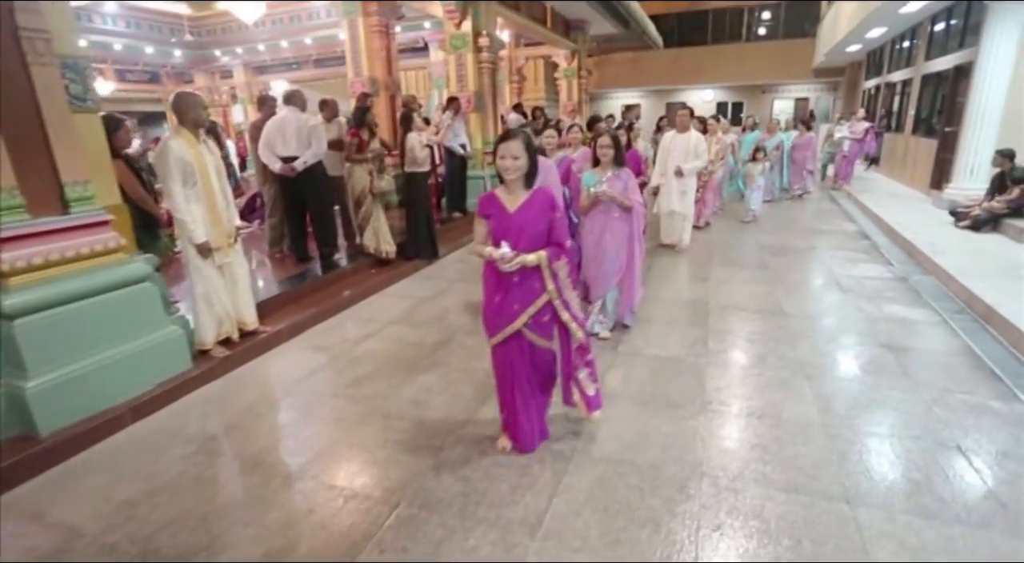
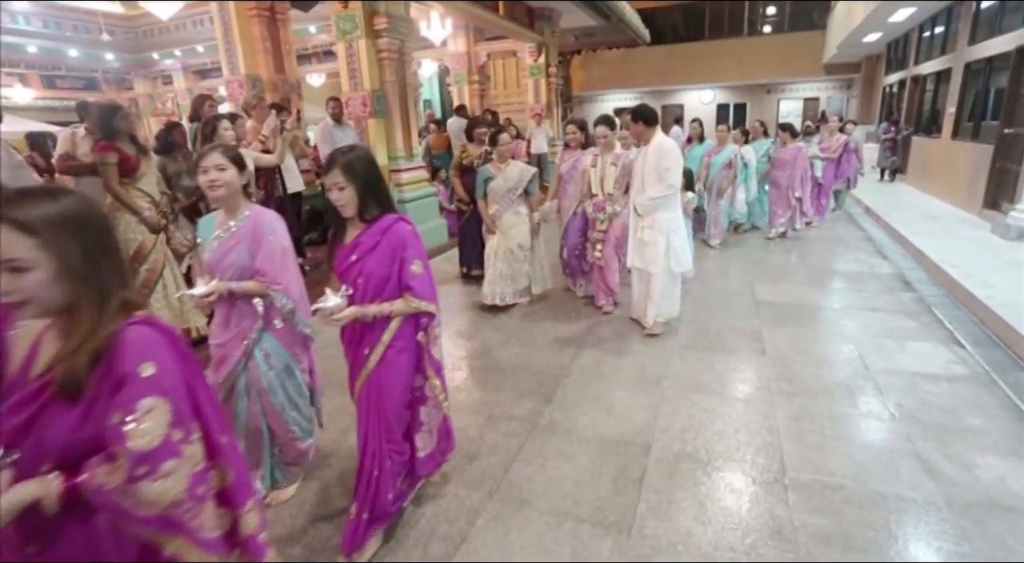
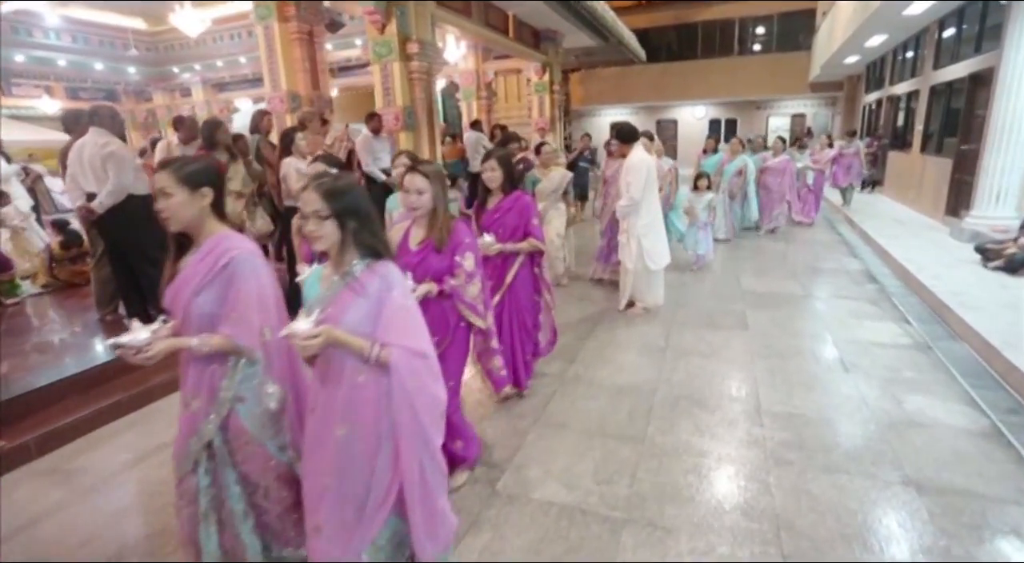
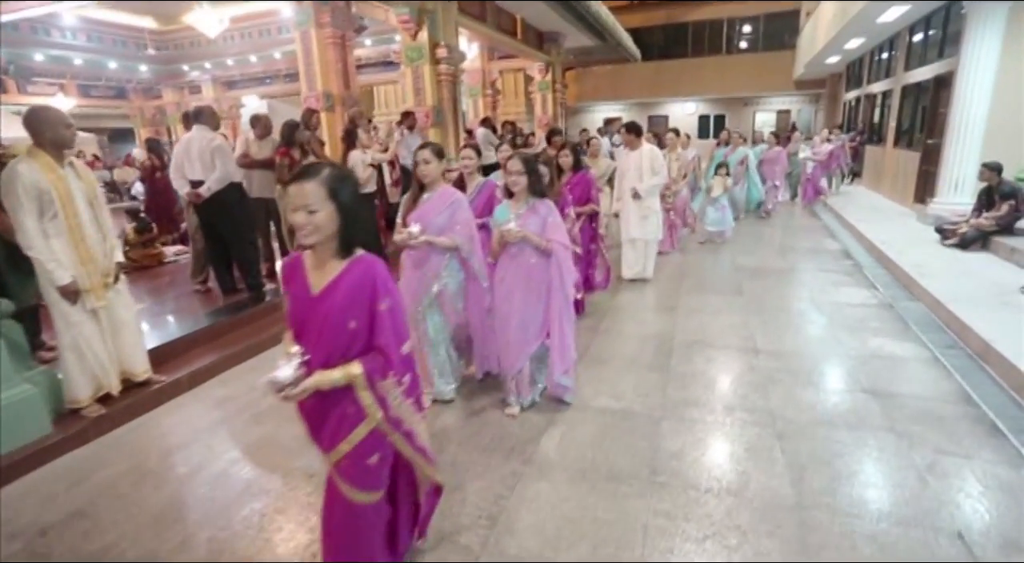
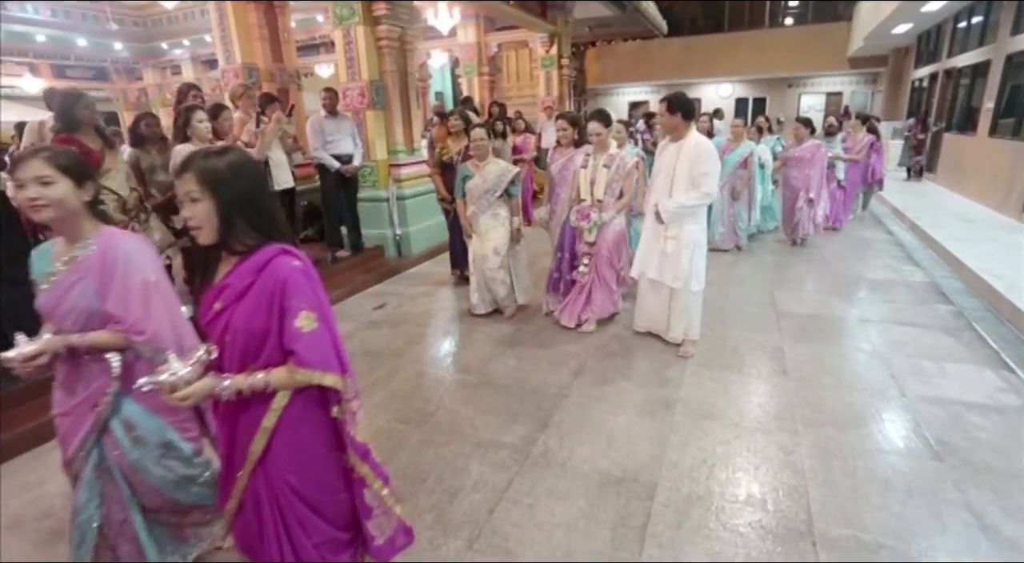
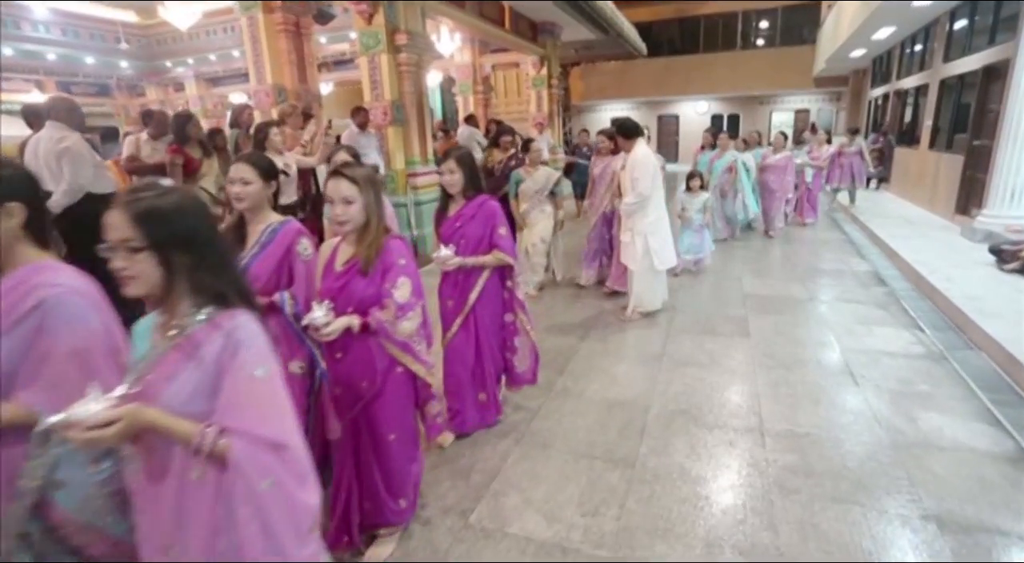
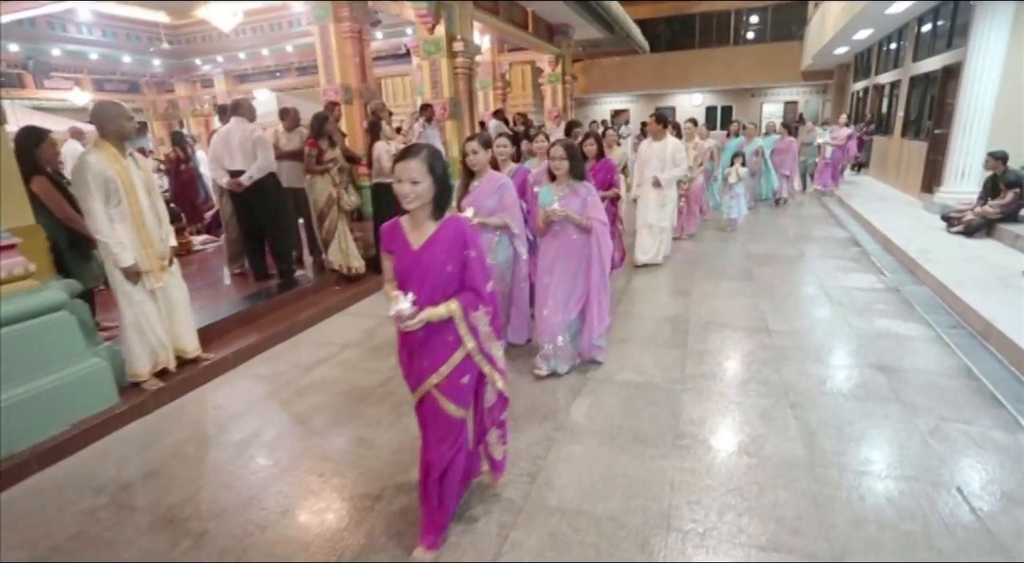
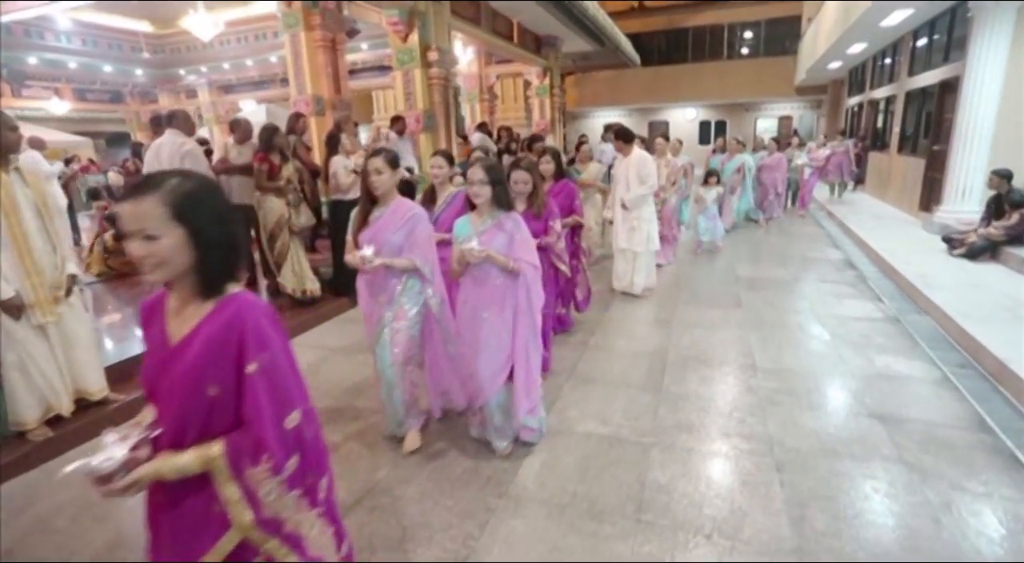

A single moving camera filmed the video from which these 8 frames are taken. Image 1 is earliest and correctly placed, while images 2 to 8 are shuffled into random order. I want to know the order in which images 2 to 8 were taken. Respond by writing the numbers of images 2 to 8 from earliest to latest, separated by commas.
7, 4, 8, 3, 6, 2, 5
